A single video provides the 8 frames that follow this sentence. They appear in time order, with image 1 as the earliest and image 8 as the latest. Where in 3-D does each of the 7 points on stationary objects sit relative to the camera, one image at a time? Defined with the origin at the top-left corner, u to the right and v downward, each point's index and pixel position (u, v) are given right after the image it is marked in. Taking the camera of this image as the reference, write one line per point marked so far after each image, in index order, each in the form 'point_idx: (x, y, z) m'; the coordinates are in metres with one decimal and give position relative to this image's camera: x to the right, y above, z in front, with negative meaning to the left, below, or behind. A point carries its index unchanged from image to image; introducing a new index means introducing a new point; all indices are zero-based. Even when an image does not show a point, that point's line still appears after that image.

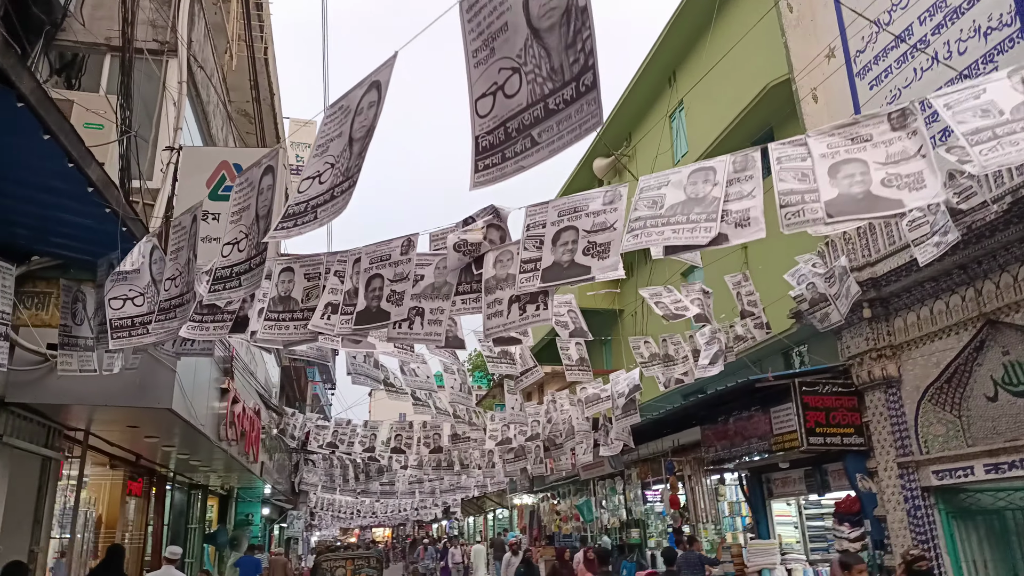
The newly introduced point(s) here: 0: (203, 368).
0: (-3.1, -0.8, +7.4) m
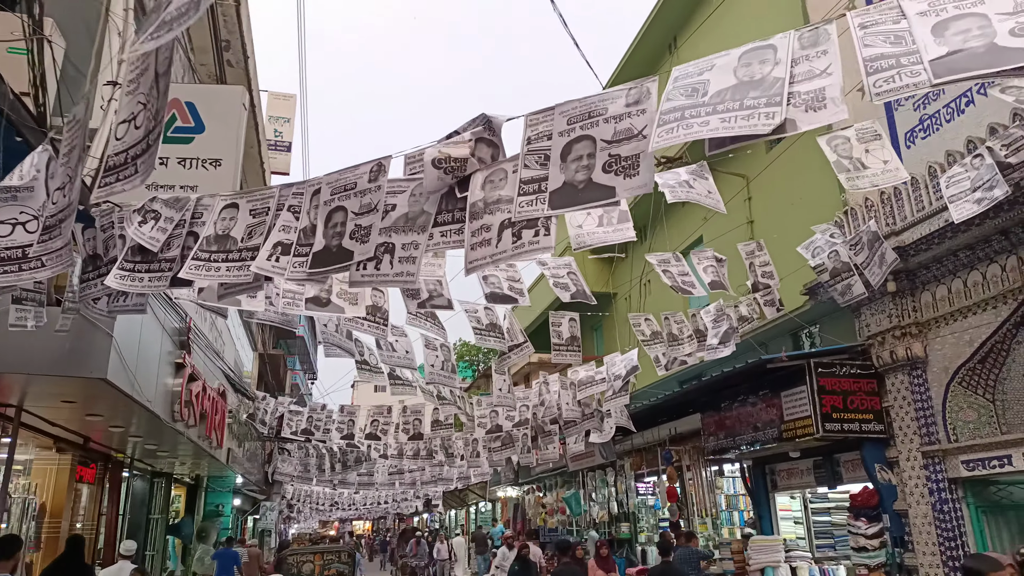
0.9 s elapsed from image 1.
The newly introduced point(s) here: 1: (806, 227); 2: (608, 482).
0: (-3.2, -0.4, +6.6) m
1: (+3.6, +0.8, +9.1) m
2: (+1.8, -3.6, +13.7) m
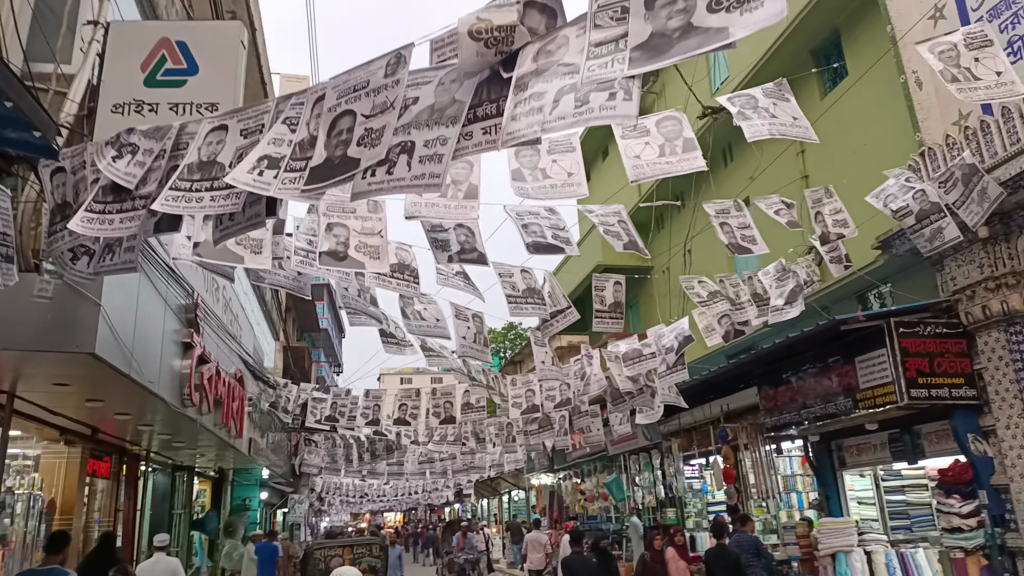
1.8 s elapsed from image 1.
0: (-2.9, -0.2, +5.9) m
1: (+4.0, +1.3, +8.1) m
2: (+2.4, -3.0, +12.9) m
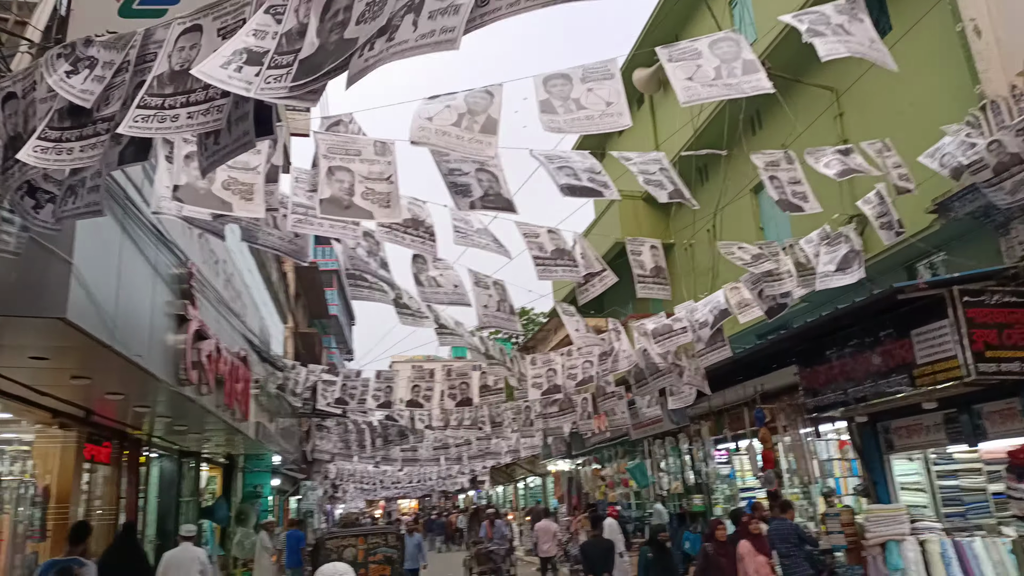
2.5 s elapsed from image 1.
0: (-2.7, +0.1, +5.3) m
1: (+4.2, +1.6, +7.4) m
2: (+2.7, -2.6, +12.3) m
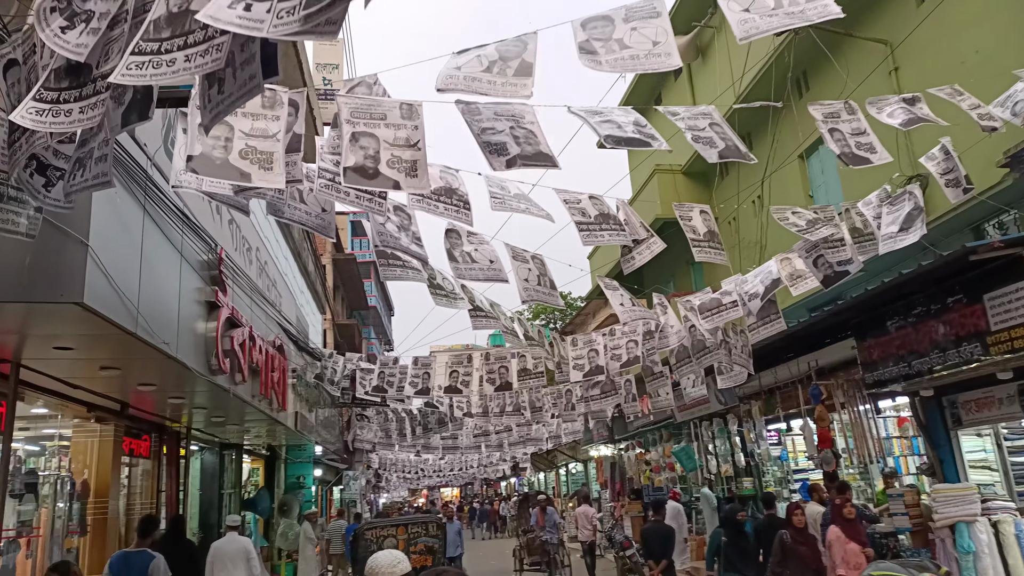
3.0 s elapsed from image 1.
0: (-2.4, +0.2, +5.1) m
1: (+4.5, +1.9, +6.9) m
2: (+3.4, -2.3, +11.8) m
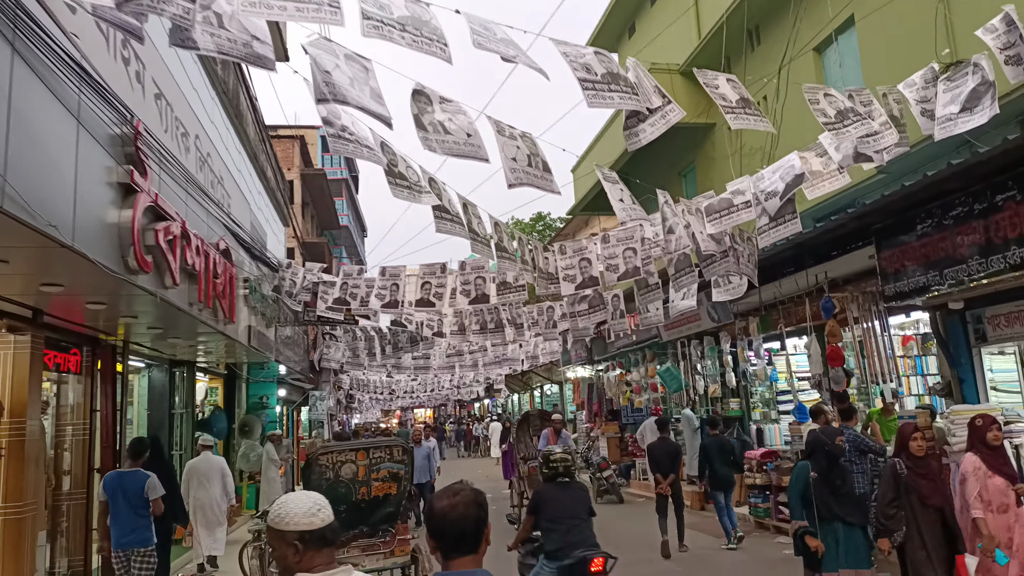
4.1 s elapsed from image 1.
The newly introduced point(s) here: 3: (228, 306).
0: (-2.5, +0.9, +3.9) m
1: (+4.4, +2.7, +5.8) m
2: (+3.1, -0.9, +11.1) m
3: (-3.1, -0.2, +8.1) m
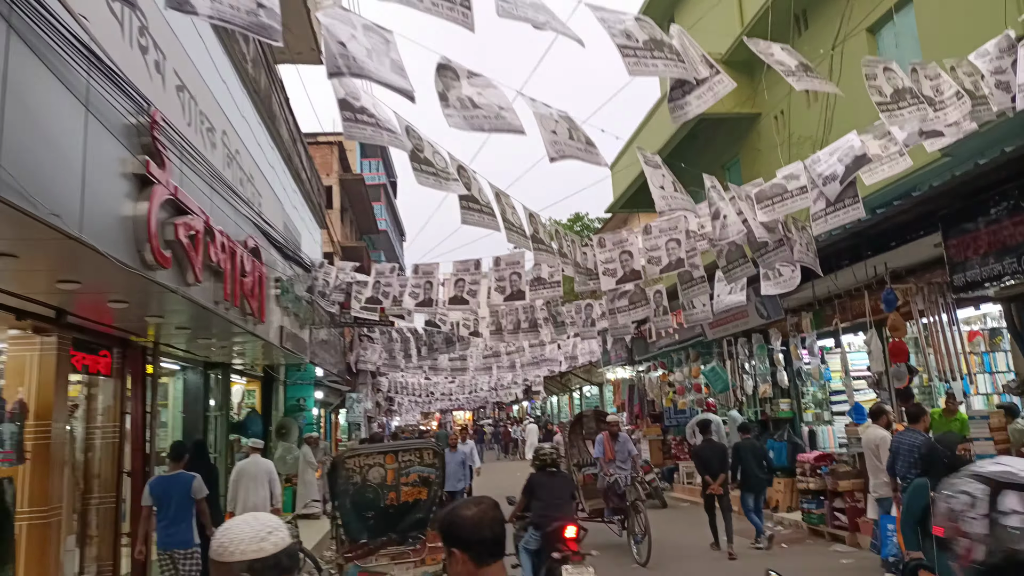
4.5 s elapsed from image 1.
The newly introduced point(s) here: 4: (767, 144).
0: (-2.3, +0.9, +3.7) m
1: (+4.6, +2.8, +5.2) m
2: (+3.6, -0.8, +10.6) m
3: (-2.7, -0.2, +7.8) m
4: (+3.8, +2.2, +10.9) m
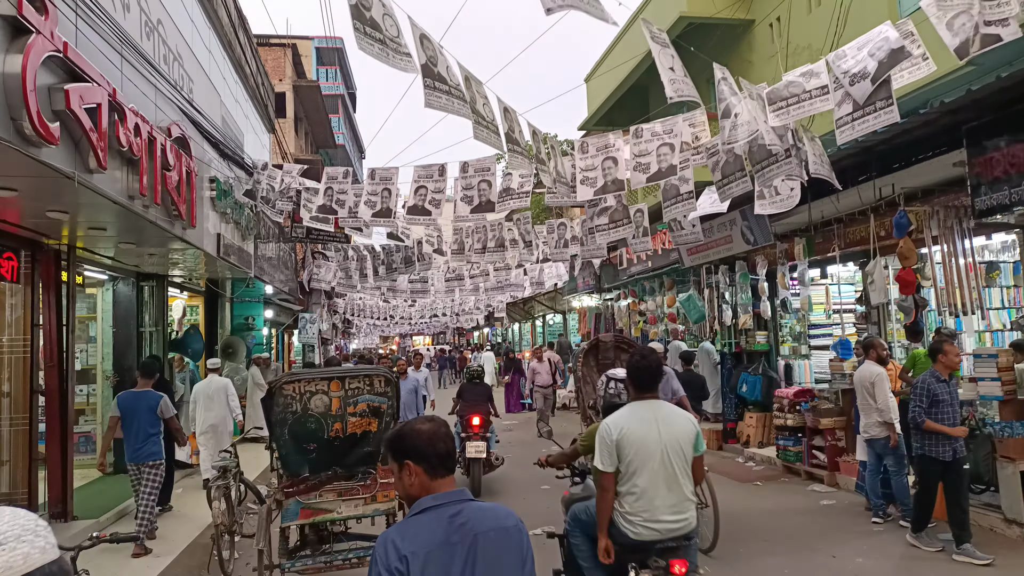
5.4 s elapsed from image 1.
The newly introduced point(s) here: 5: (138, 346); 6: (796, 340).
0: (-2.4, +1.4, +2.6) m
1: (+4.5, +3.3, +4.3) m
2: (+3.1, +0.1, +9.9) m
3: (-3.0, +0.8, +6.8) m
4: (+3.4, +3.2, +10.0) m
5: (-5.0, -0.8, +10.0) m
6: (+3.6, -0.6, +8.8) m
